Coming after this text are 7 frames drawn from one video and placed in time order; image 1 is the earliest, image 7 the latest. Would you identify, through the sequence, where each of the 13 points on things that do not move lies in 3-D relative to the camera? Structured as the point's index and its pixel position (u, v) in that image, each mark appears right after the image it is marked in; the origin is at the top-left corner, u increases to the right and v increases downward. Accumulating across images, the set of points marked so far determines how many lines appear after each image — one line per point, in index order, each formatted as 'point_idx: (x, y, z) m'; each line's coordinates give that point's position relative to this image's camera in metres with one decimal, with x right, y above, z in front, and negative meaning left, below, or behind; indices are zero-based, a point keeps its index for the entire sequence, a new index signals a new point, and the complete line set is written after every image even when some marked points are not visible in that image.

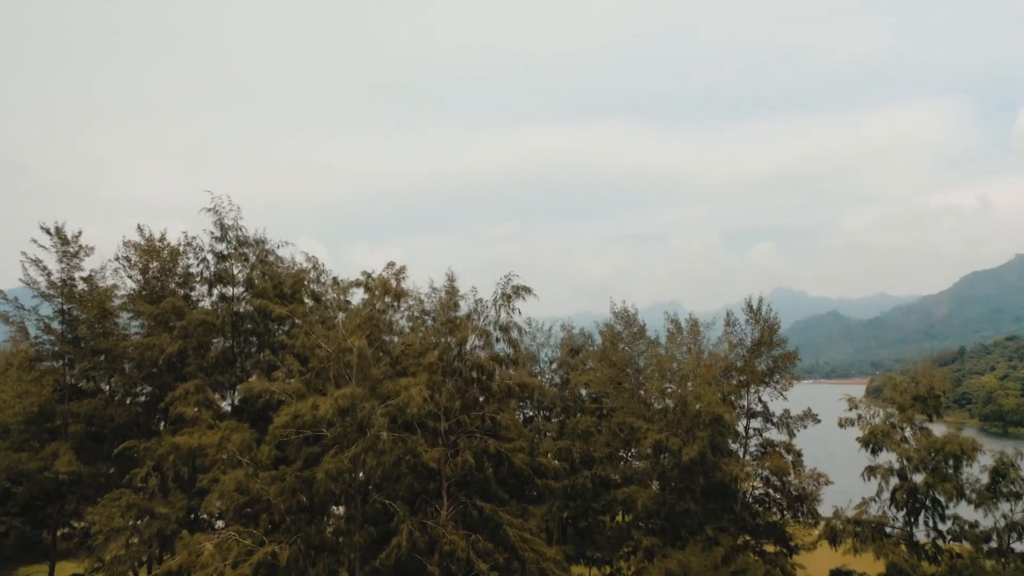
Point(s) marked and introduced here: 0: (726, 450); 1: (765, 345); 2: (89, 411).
0: (+4.1, -3.2, +12.3) m
1: (+5.5, -1.4, +13.9) m
2: (-8.7, -2.5, +13.0) m
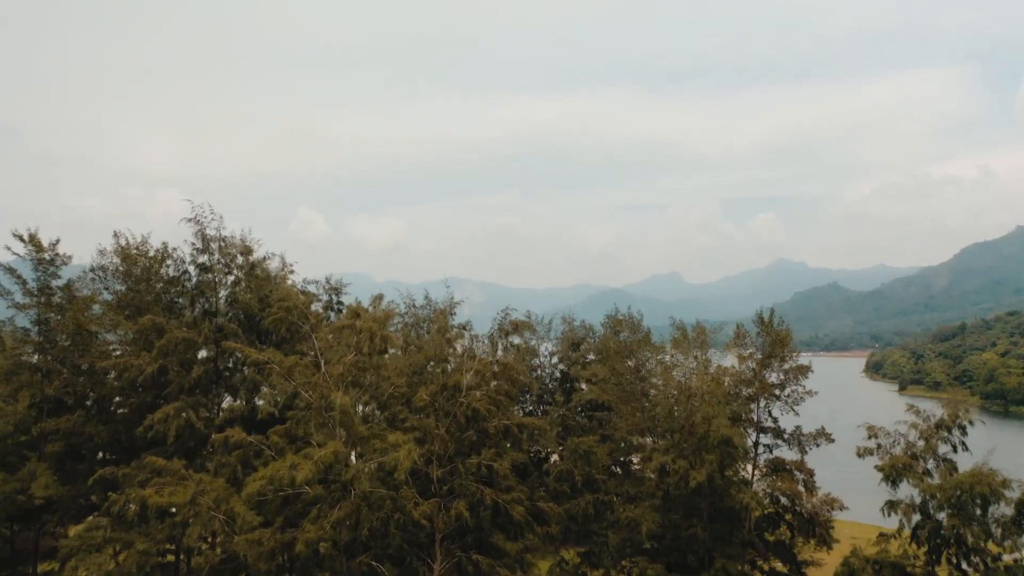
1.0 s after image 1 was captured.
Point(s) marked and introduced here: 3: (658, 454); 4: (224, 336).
0: (+4.1, -3.4, +11.7) m
1: (+5.5, -1.6, +13.3) m
2: (-8.7, -2.7, +12.4) m
3: (+2.8, -3.2, +12.0) m
4: (-5.5, -1.1, +12.2) m
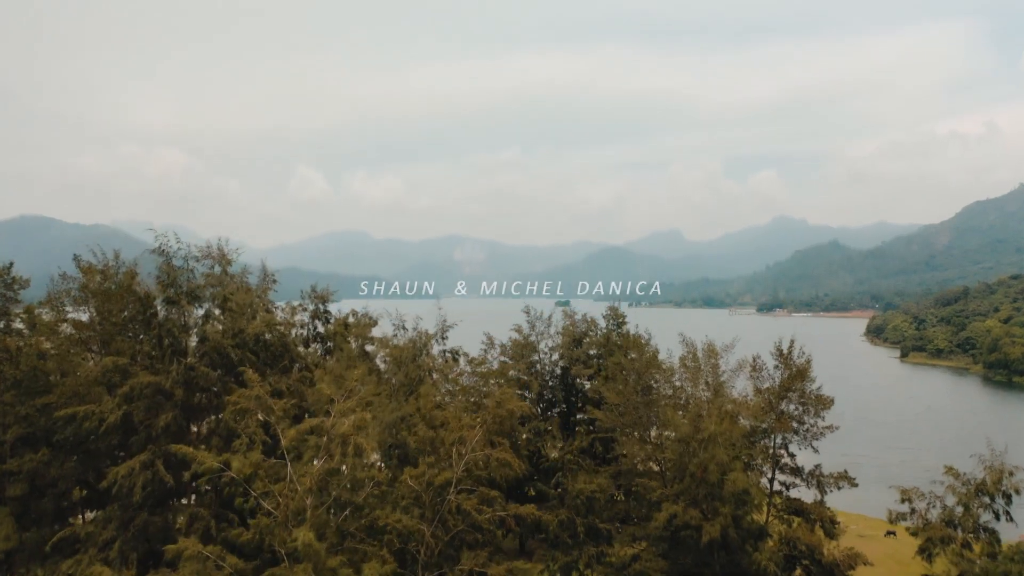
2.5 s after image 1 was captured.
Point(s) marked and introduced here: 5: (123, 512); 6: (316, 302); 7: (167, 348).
0: (+4.0, -4.0, +10.9) m
1: (+5.4, -2.1, +12.3) m
2: (-8.8, -3.4, +11.5) m
3: (+2.7, -3.8, +11.1) m
4: (-5.6, -1.7, +11.2) m
5: (-6.6, -3.8, +10.7) m
6: (-5.7, -0.5, +18.4) m
7: (-6.7, -1.3, +12.1) m
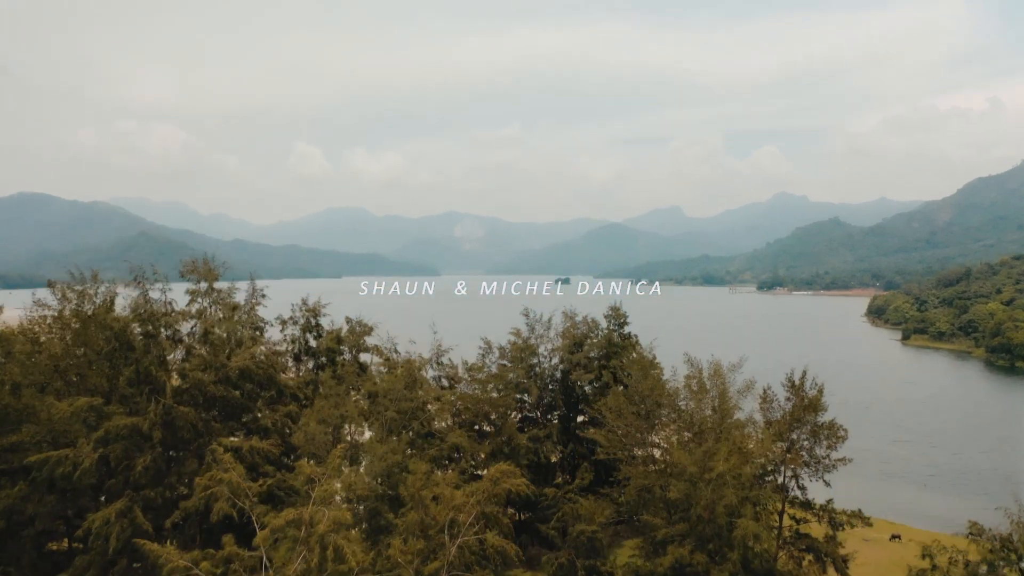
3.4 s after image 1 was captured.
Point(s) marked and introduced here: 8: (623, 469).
0: (+4.0, -4.6, +10.4) m
1: (+5.4, -2.6, +11.7) m
2: (-8.8, -3.9, +11.0) m
3: (+2.7, -4.3, +10.6) m
4: (-5.6, -2.2, +10.6) m
5: (-6.6, -4.4, +10.2) m
6: (-5.8, -0.8, +17.8) m
7: (-6.7, -1.8, +11.5) m
8: (+2.5, -4.1, +14.2) m
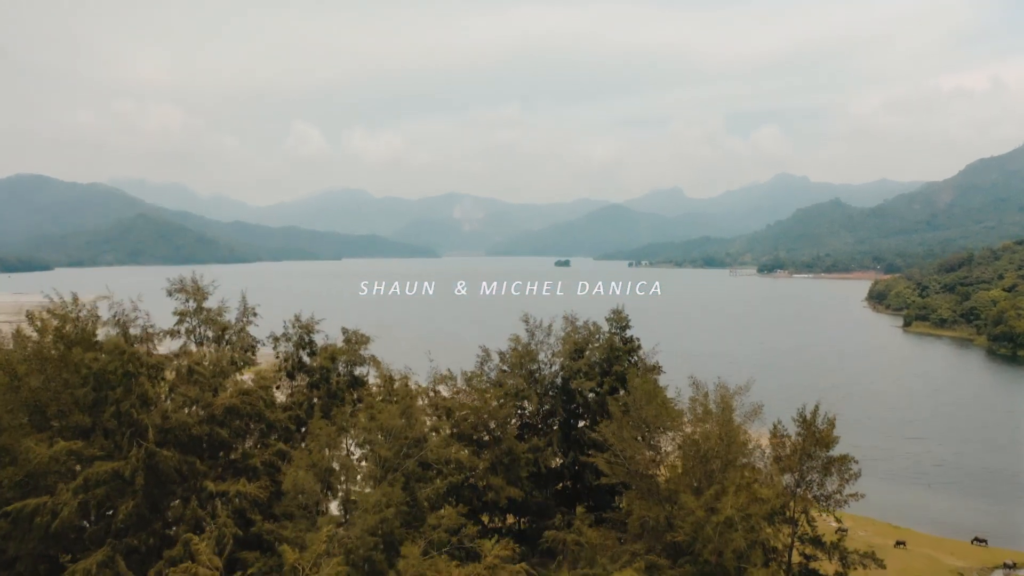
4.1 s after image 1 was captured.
0: (+4.0, -5.1, +10.0) m
1: (+5.4, -3.1, +11.3) m
2: (-8.8, -4.5, +10.6) m
3: (+2.7, -4.8, +10.2) m
4: (-5.6, -2.8, +10.2) m
5: (-6.6, -4.9, +9.8) m
6: (-5.8, -1.2, +17.3) m
7: (-6.7, -2.4, +11.1) m
8: (+2.5, -4.6, +13.8) m
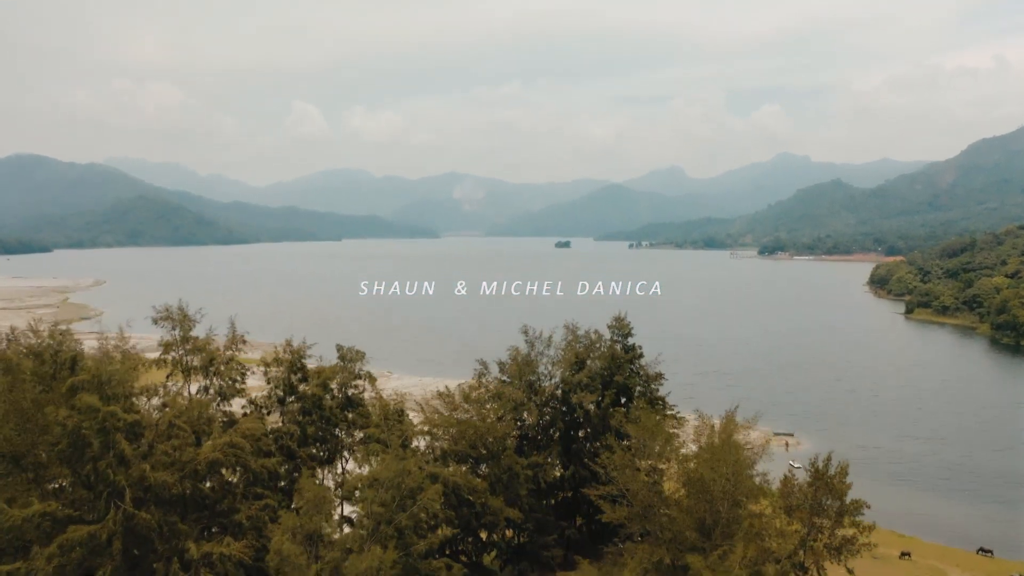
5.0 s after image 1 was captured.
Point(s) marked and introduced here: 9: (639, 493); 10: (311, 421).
0: (+4.0, -5.9, +9.5) m
1: (+5.3, -3.8, +10.8) m
2: (-8.8, -5.2, +10.2) m
3: (+2.7, -5.6, +9.8) m
4: (-5.7, -3.6, +9.7) m
5: (-6.6, -5.7, +9.4) m
6: (-5.8, -1.7, +16.8) m
7: (-6.8, -3.1, +10.6) m
8: (+2.4, -5.2, +13.4) m
9: (+2.9, -4.7, +14.3) m
10: (-5.2, -3.4, +16.4) m
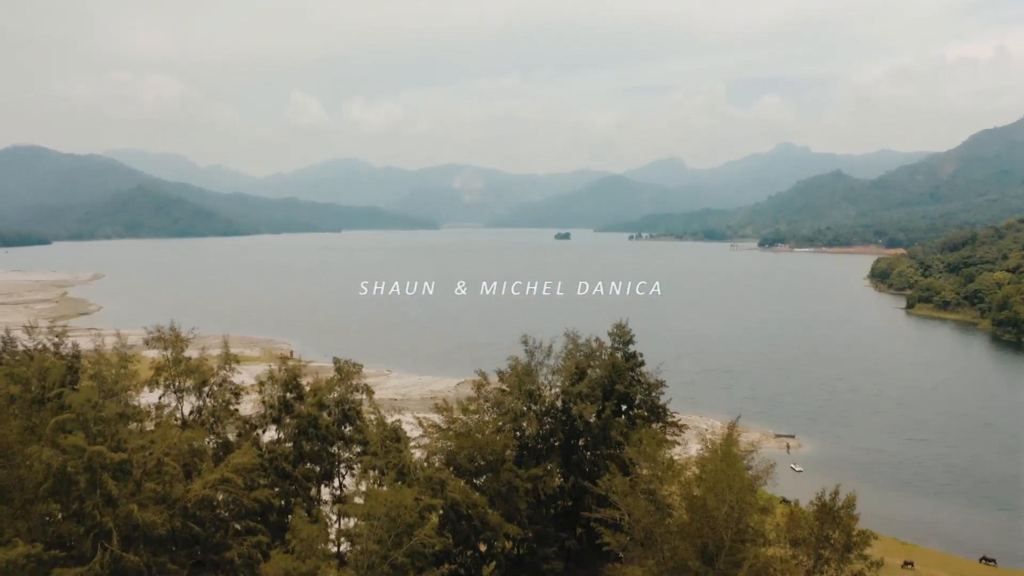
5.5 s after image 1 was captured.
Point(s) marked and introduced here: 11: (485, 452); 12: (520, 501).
0: (+3.9, -6.4, +9.3) m
1: (+5.3, -4.3, +10.5) m
2: (-8.8, -5.7, +10.0) m
3: (+2.6, -6.1, +9.6) m
4: (-5.7, -4.0, +9.4) m
5: (-6.7, -6.2, +9.1) m
6: (-5.8, -2.1, +16.5) m
7: (-6.8, -3.6, +10.3) m
8: (+2.4, -5.6, +13.1) m
9: (+2.9, -5.1, +14.1) m
10: (-5.2, -3.8, +16.1) m
11: (-0.8, -5.1, +20.0) m
12: (+0.3, -6.7, +19.9) m
